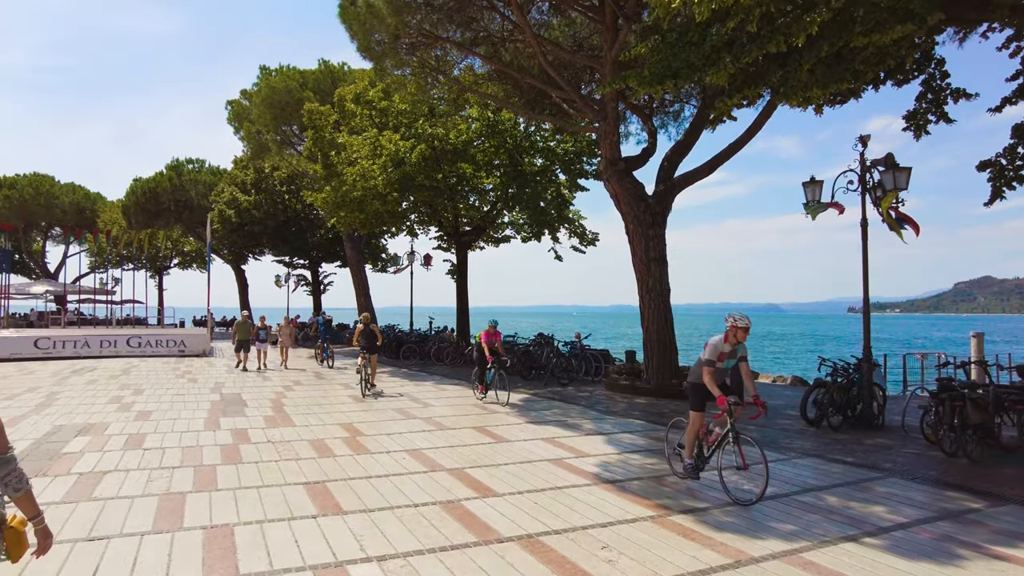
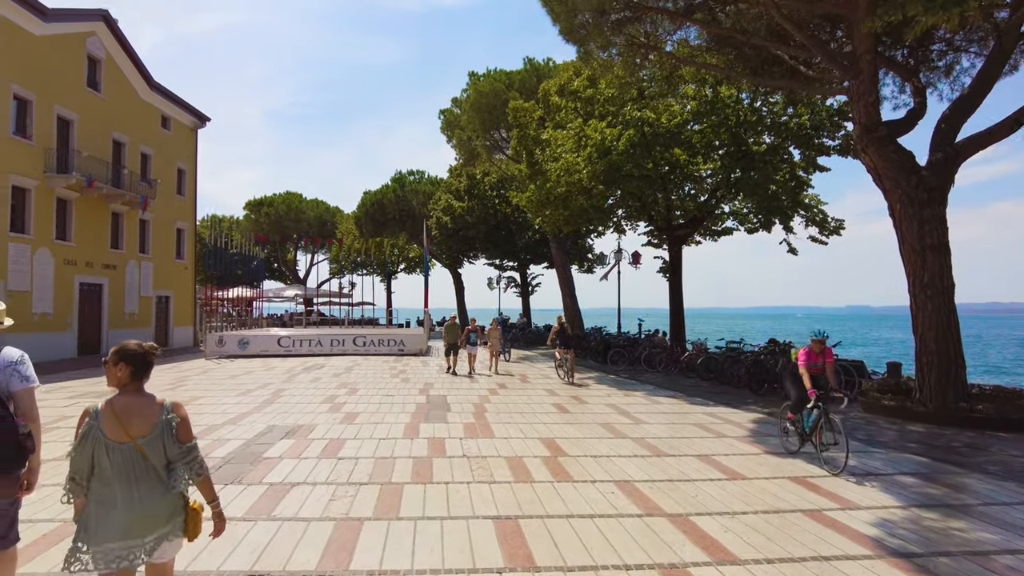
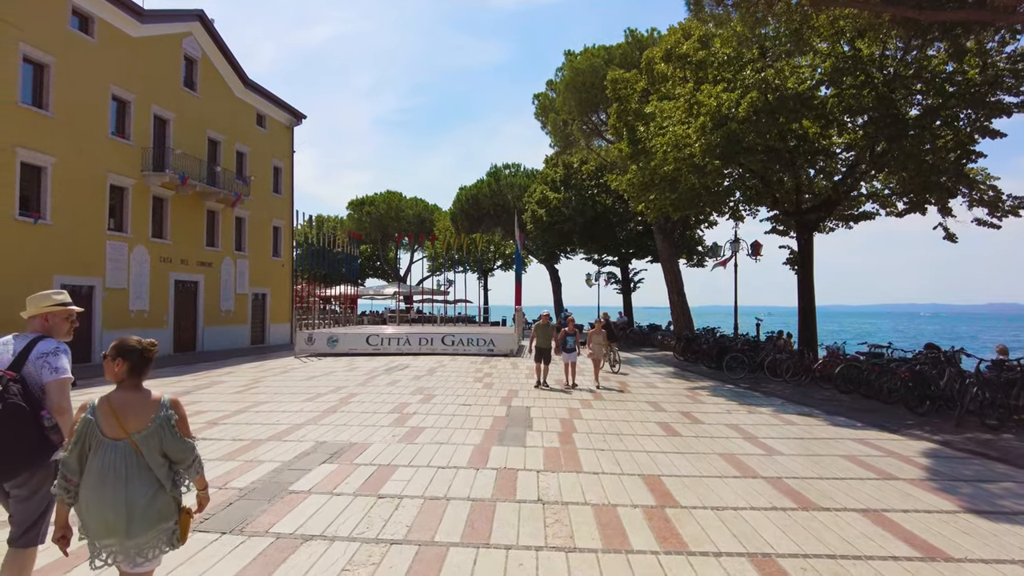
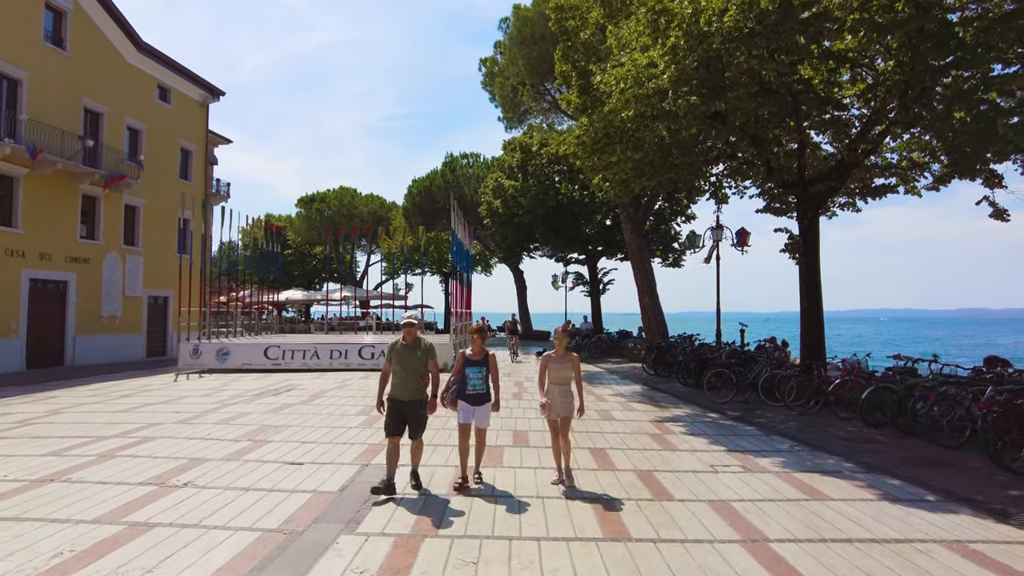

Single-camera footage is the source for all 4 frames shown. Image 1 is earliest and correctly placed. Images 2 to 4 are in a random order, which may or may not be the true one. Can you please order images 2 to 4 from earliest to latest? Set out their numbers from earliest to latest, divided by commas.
2, 3, 4
